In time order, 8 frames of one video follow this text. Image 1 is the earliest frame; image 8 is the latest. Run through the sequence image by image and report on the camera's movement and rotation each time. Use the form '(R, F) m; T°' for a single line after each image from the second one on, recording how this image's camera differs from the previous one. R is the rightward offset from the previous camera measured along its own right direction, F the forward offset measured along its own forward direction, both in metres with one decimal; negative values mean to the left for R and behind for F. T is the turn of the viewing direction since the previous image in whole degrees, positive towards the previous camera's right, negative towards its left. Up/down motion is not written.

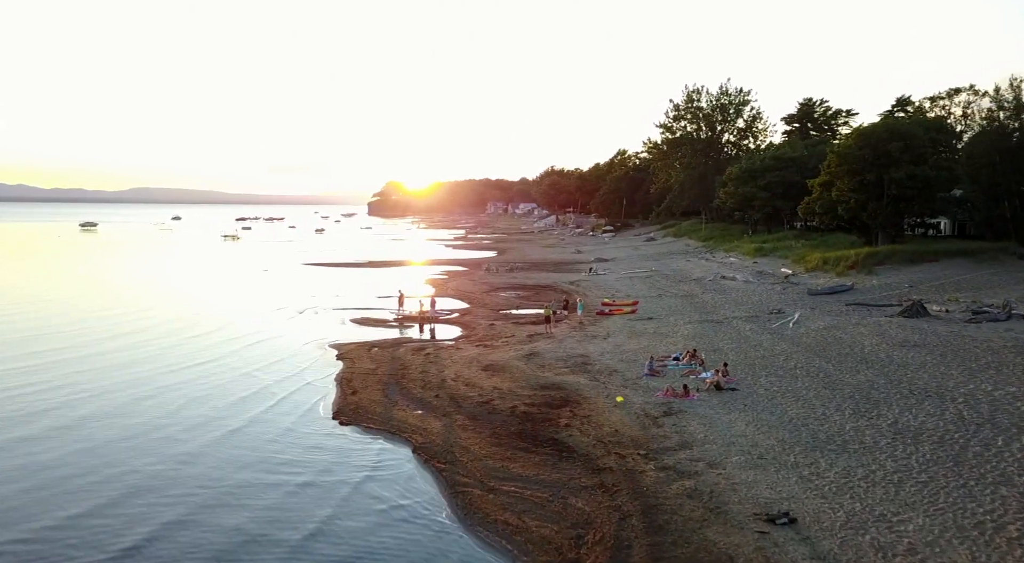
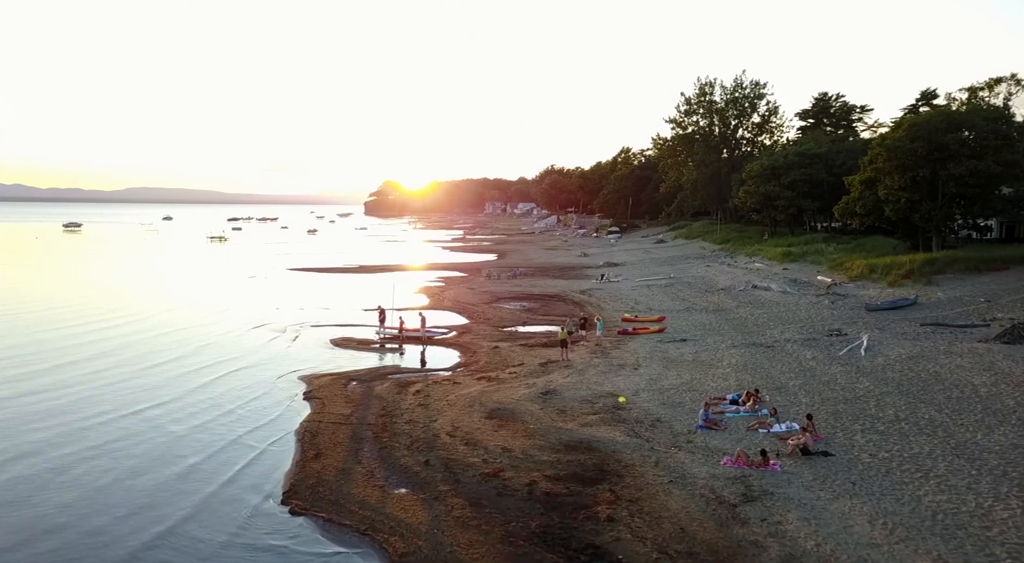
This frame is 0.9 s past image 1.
(-0.4, +4.7) m; 0°
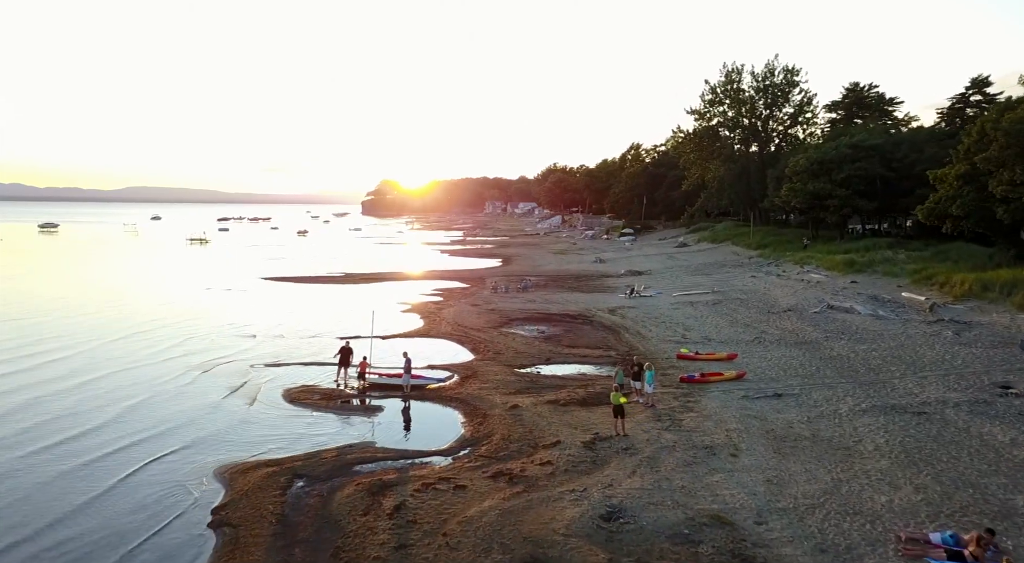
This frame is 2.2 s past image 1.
(-0.7, +7.4) m; 0°
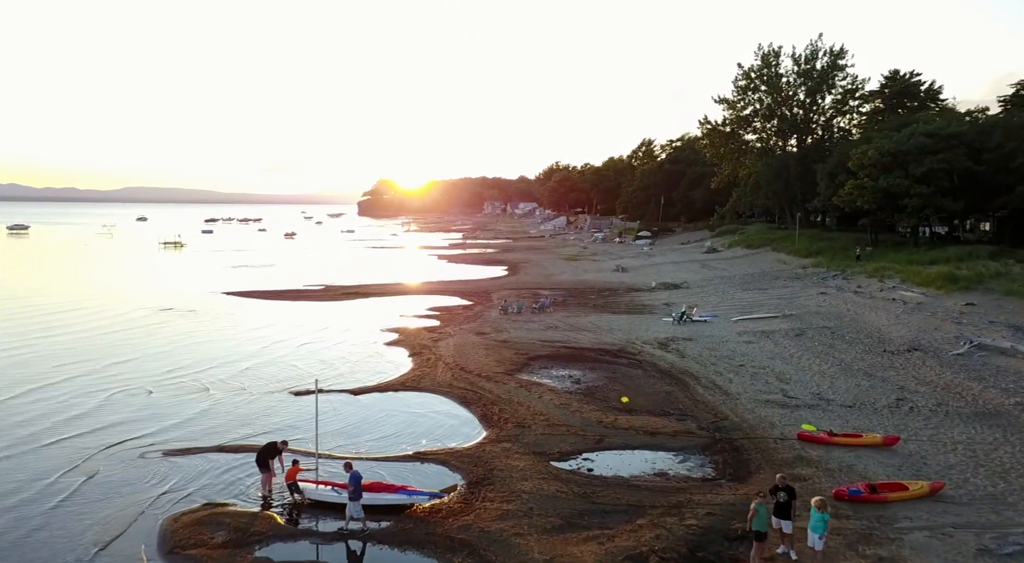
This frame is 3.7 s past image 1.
(-0.7, +8.1) m; 0°
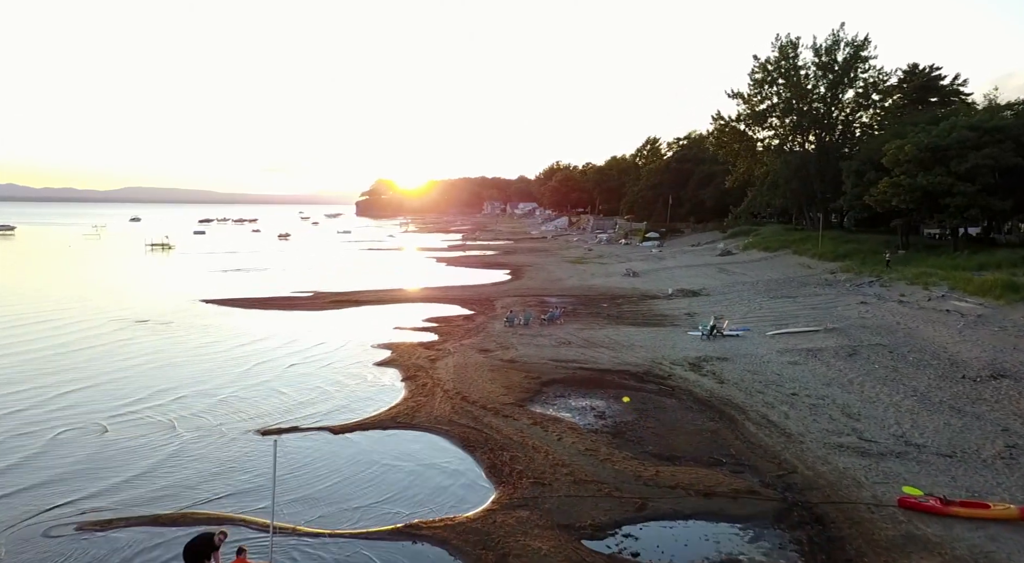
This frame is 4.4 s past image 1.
(-0.3, +3.4) m; 0°
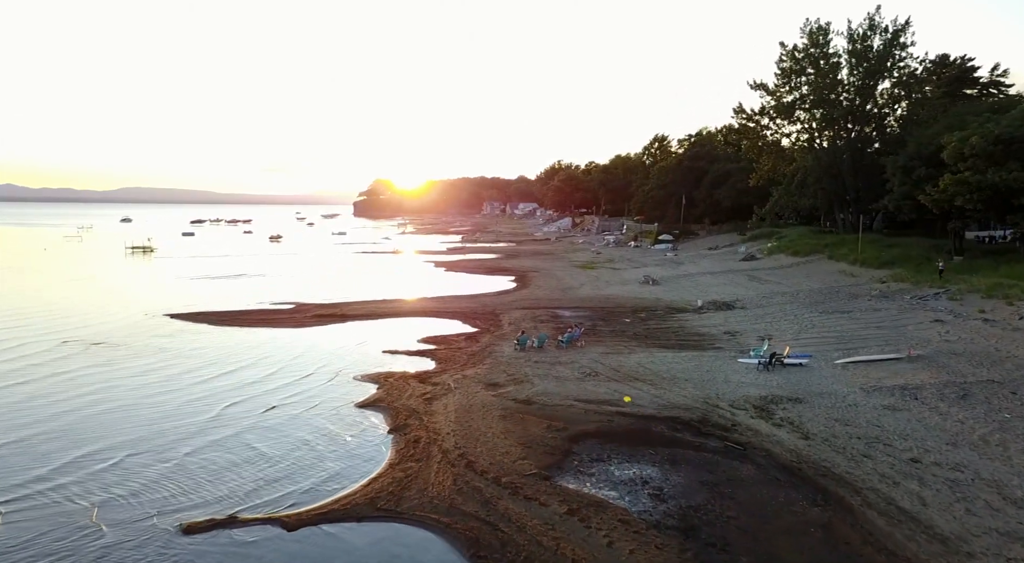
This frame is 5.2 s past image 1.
(-0.5, +4.8) m; 0°
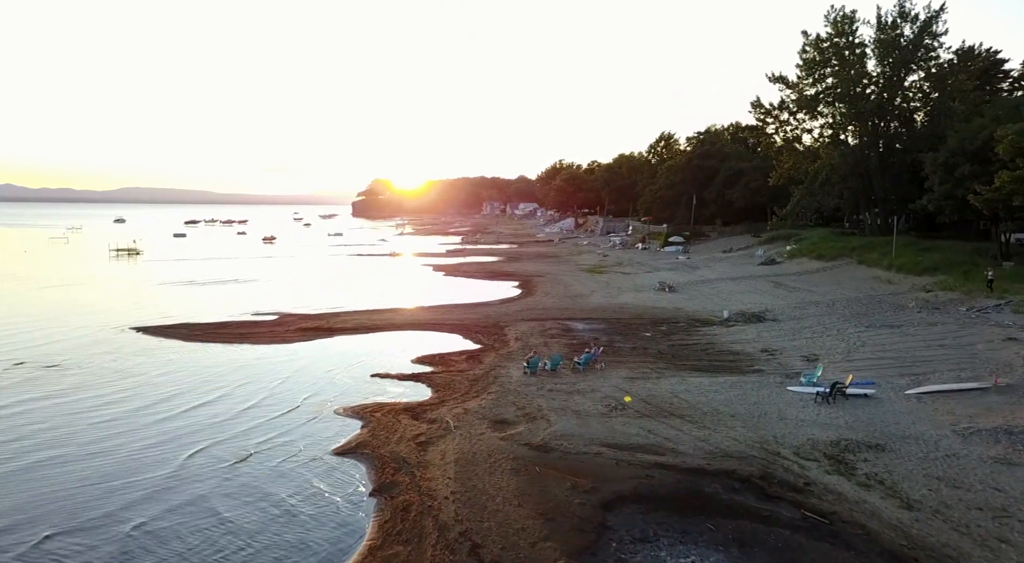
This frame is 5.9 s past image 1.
(-0.3, +3.5) m; 0°
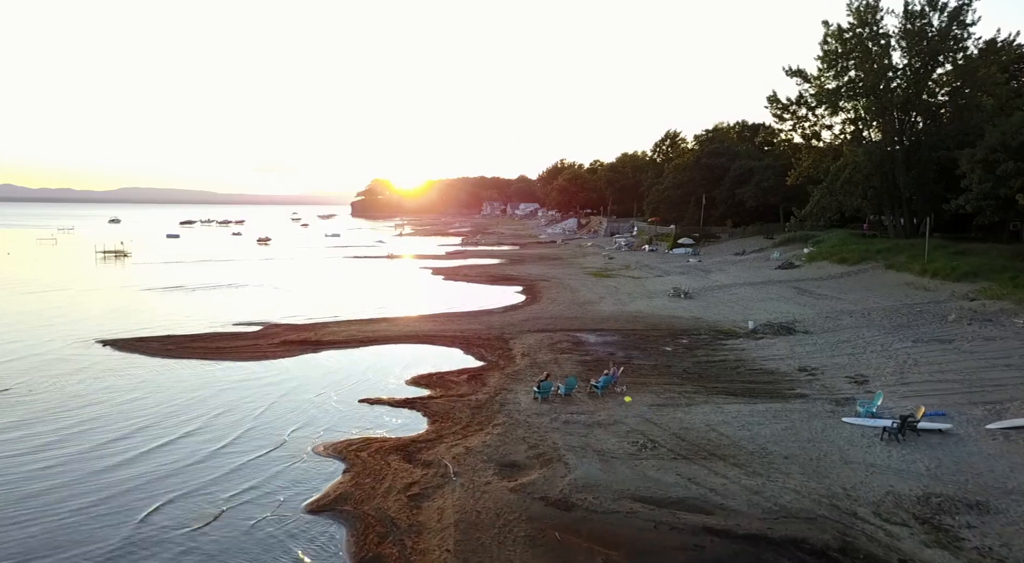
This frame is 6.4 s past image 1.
(-0.2, +2.8) m; 0°
